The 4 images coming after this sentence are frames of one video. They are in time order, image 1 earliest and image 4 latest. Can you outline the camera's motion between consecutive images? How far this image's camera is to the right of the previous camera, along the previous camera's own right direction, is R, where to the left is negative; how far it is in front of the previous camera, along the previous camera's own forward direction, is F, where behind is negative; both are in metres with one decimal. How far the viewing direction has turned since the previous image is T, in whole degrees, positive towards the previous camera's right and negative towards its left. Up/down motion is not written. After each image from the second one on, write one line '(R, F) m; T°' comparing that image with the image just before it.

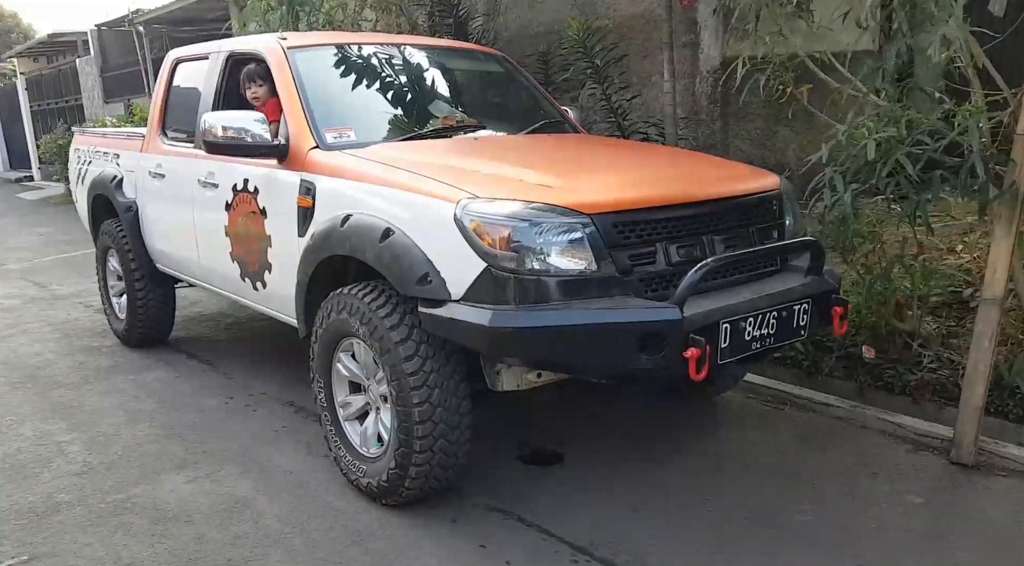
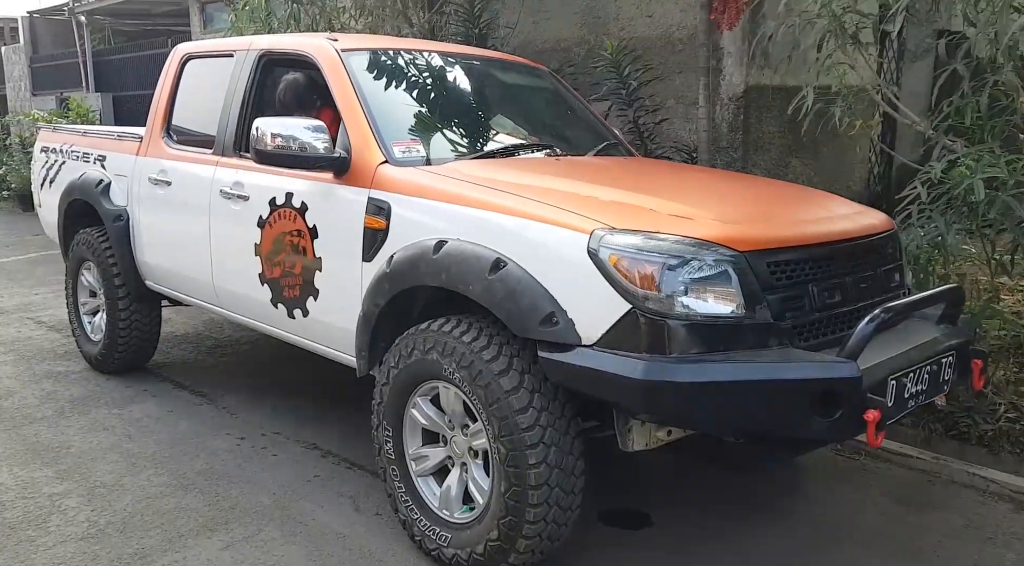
(-0.7, +0.4) m; +5°
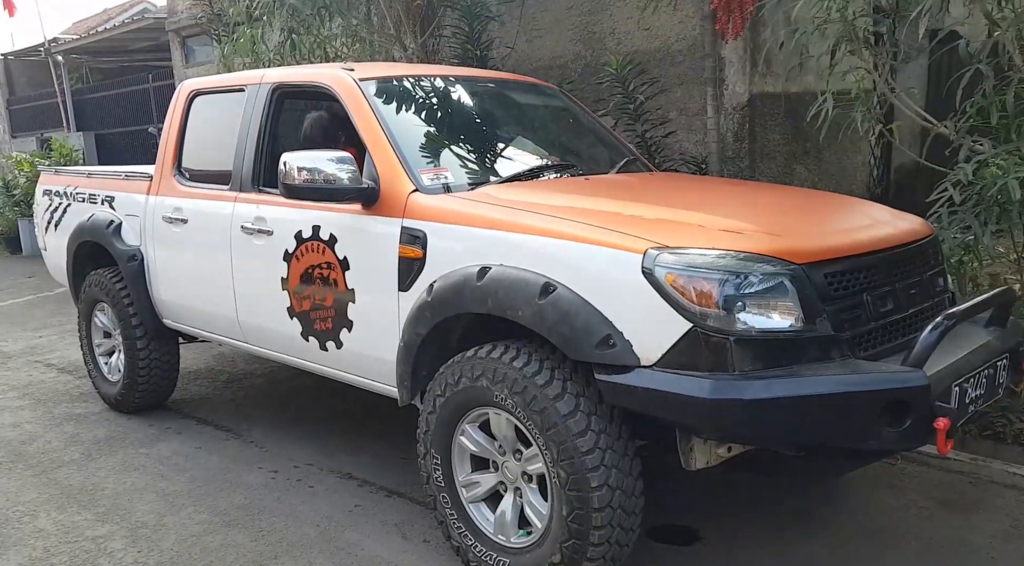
(-0.2, 0.0) m; +1°
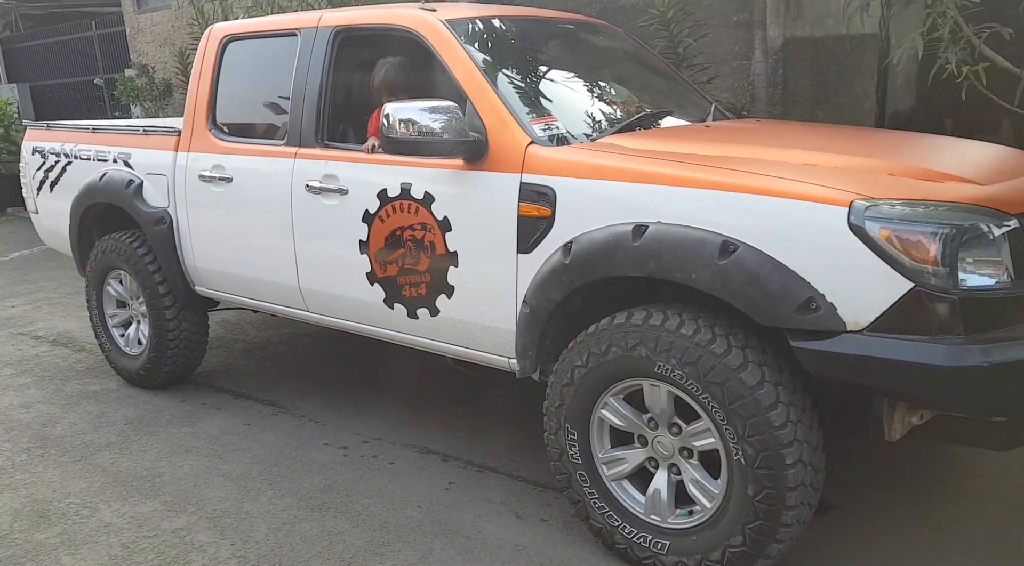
(-0.7, +0.3) m; +5°
